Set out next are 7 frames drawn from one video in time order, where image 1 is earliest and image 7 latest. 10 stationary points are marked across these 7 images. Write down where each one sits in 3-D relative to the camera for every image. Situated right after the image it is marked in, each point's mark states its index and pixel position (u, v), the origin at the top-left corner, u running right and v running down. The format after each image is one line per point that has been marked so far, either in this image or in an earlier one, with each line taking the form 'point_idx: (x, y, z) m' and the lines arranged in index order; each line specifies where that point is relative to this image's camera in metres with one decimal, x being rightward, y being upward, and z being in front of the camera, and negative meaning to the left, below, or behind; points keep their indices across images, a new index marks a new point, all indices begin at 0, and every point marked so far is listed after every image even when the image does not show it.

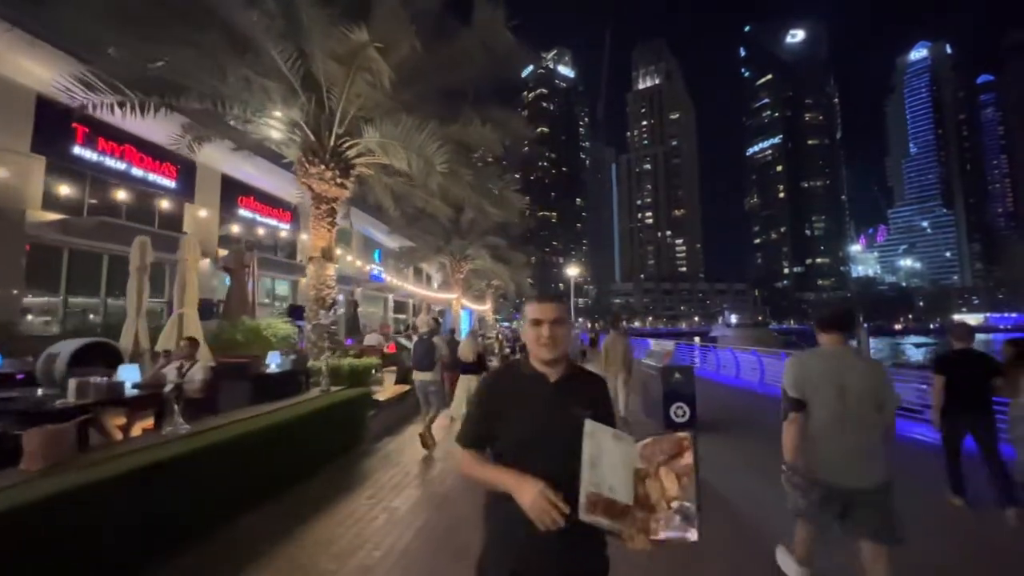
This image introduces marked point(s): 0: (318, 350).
0: (-4.1, -1.3, +9.0) m
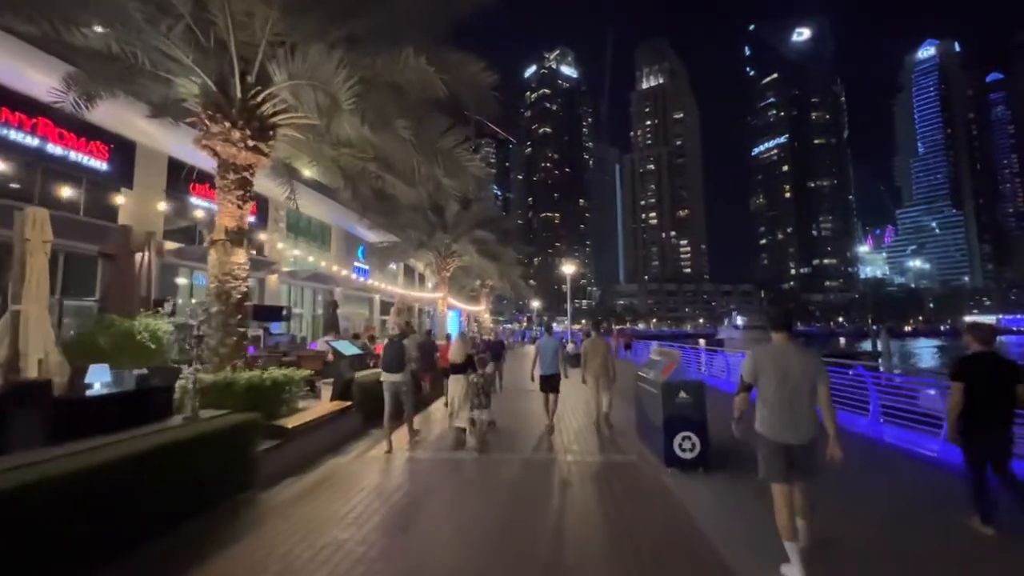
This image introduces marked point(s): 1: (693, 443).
0: (-4.8, -1.2, +7.0) m
1: (+2.5, -2.2, +6.1) m
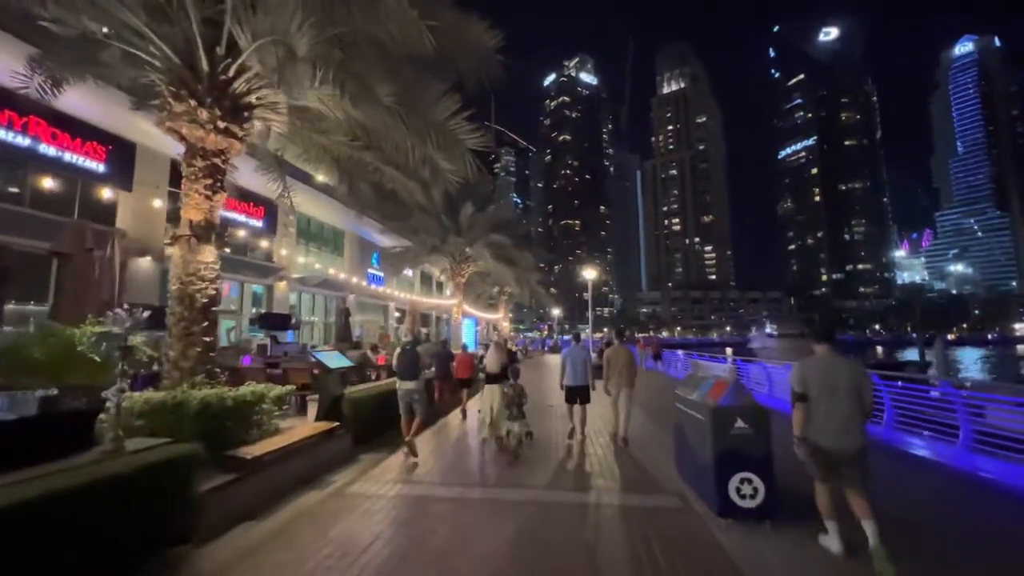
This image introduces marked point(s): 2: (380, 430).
0: (-4.6, -1.2, +6.0) m
1: (+2.6, -2.2, +4.7) m
2: (-2.8, -3.0, +9.1) m
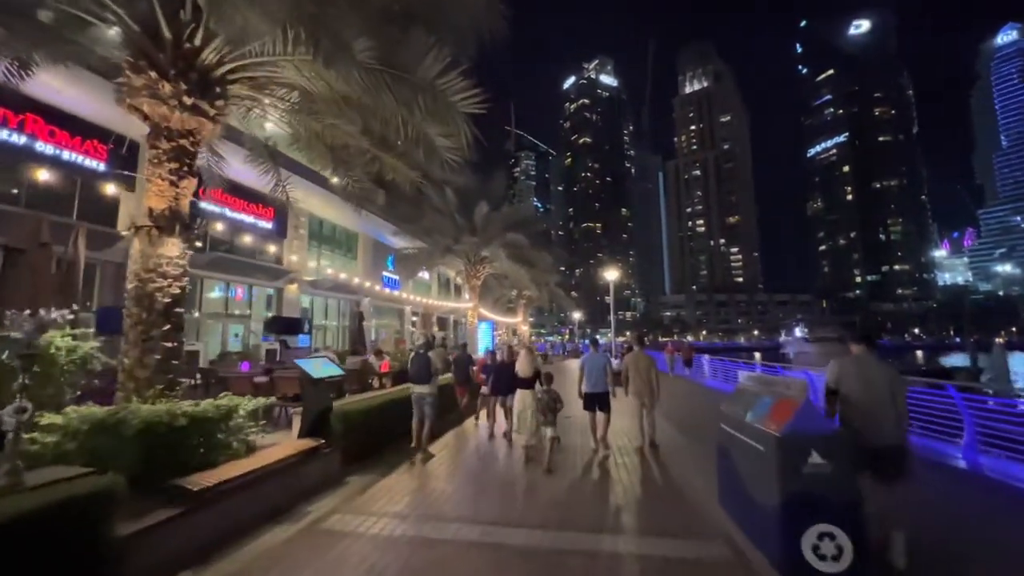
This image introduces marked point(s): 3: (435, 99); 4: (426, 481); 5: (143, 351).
0: (-4.5, -1.2, +5.2) m
1: (+2.6, -2.1, +3.6) m
2: (-2.5, -3.0, +8.1) m
3: (-0.9, +2.3, +5.5) m
4: (-1.4, -3.1, +6.9) m
5: (-4.5, -0.8, +5.3) m
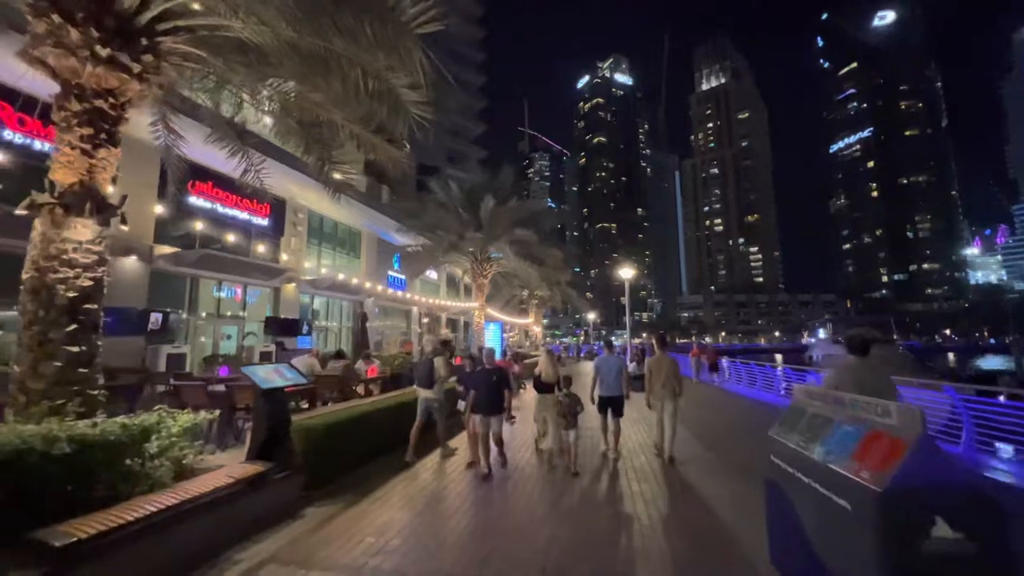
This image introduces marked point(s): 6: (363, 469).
0: (-4.7, -1.1, +4.2) m
1: (+2.4, -2.0, +2.3) m
2: (-2.6, -2.9, +7.1) m
3: (-1.1, +2.4, +4.4) m
4: (-1.5, -3.0, +5.8) m
5: (-4.7, -0.7, +4.3) m
6: (-2.5, -3.1, +7.4) m
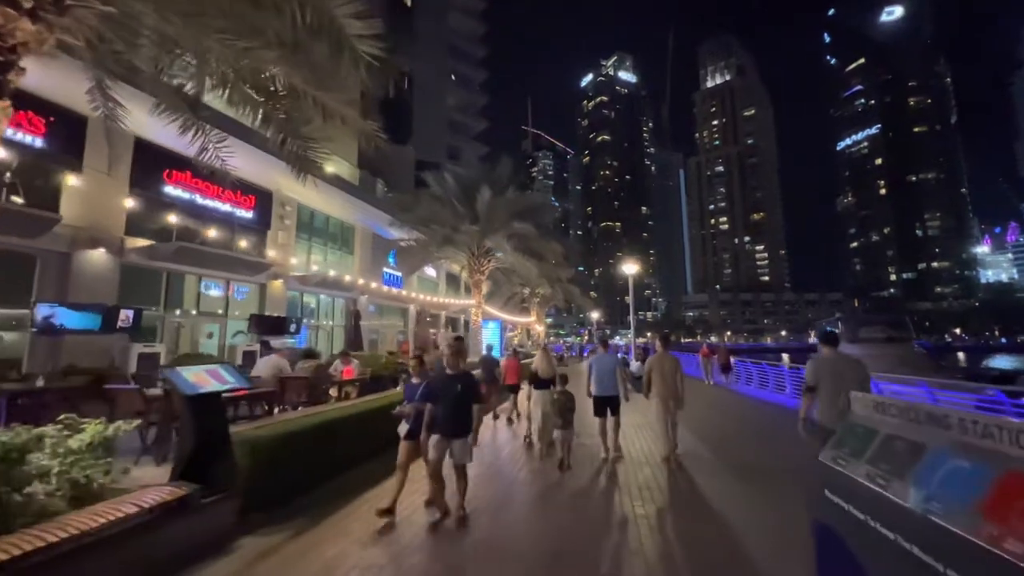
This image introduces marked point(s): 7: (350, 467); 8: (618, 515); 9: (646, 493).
0: (-4.9, -0.9, +3.3) m
1: (+2.2, -1.8, +1.3) m
2: (-2.8, -2.7, +6.1) m
3: (-1.3, +2.6, +3.5) m
4: (-1.7, -2.8, +4.8) m
5: (-4.9, -0.5, +3.4) m
6: (-2.7, -2.9, +6.4) m
7: (-2.7, -3.0, +7.2) m
8: (+1.5, -3.2, +5.8) m
9: (+2.1, -3.3, +6.7) m
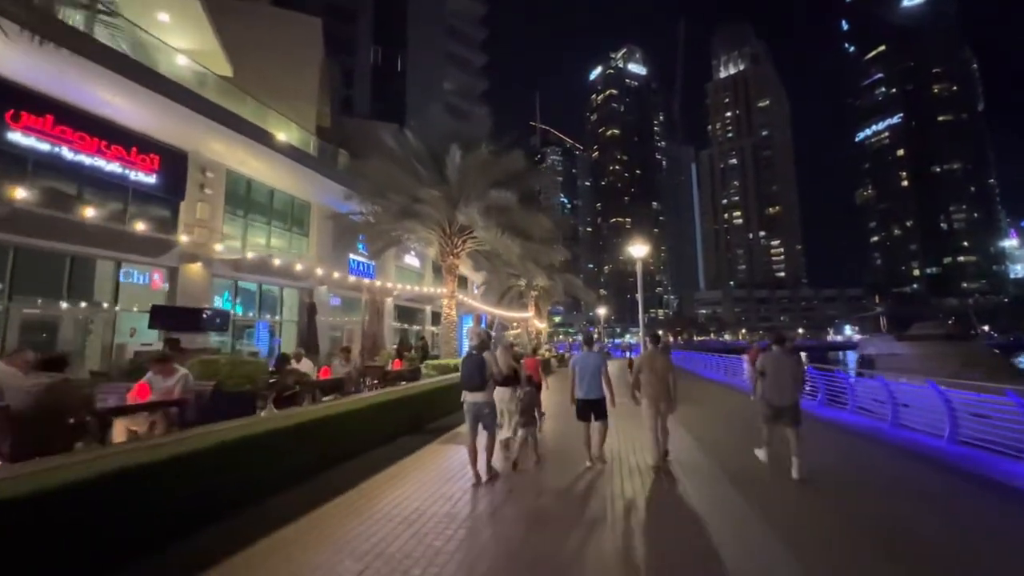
0: (-6.1, -0.5, -0.3) m
1: (+1.0, -1.3, -2.4) m
2: (-3.9, -2.2, +2.5) m
3: (-2.5, +3.0, -0.2) m
4: (-2.8, -2.3, +1.1) m
5: (-6.0, -0.1, -0.3) m
6: (-3.8, -2.4, +2.8) m
7: (-3.7, -2.5, +3.5) m
8: (+0.4, -2.7, +2.1) m
9: (+1.1, -2.8, +2.9) m
